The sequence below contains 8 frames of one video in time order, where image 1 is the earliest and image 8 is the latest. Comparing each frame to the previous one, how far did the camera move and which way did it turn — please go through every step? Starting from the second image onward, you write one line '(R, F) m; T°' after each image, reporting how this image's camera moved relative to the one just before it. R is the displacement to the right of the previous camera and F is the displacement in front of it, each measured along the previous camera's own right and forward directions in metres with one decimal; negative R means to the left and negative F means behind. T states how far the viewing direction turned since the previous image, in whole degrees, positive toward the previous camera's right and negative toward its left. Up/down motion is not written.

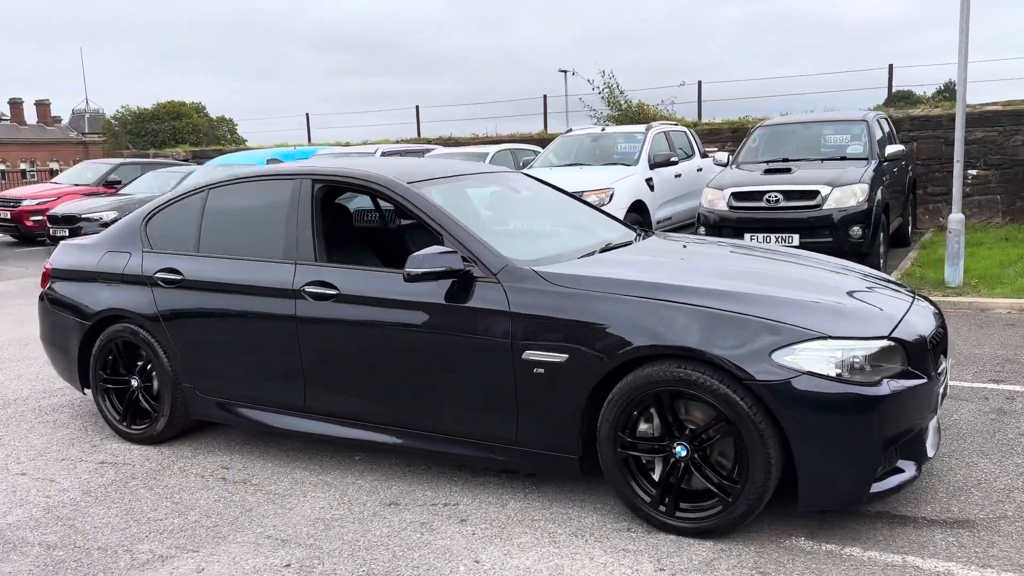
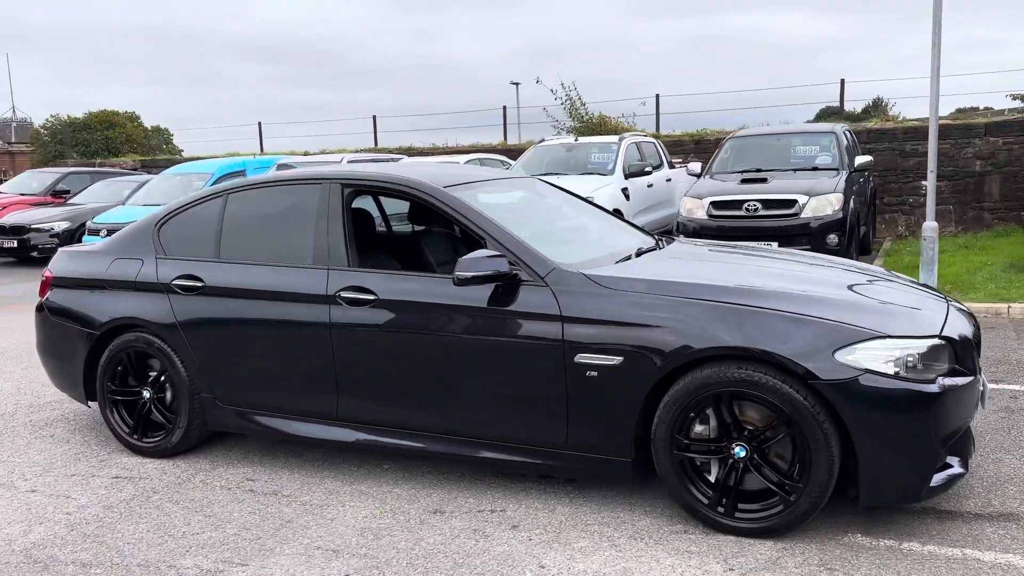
(-0.4, 0.0) m; +4°
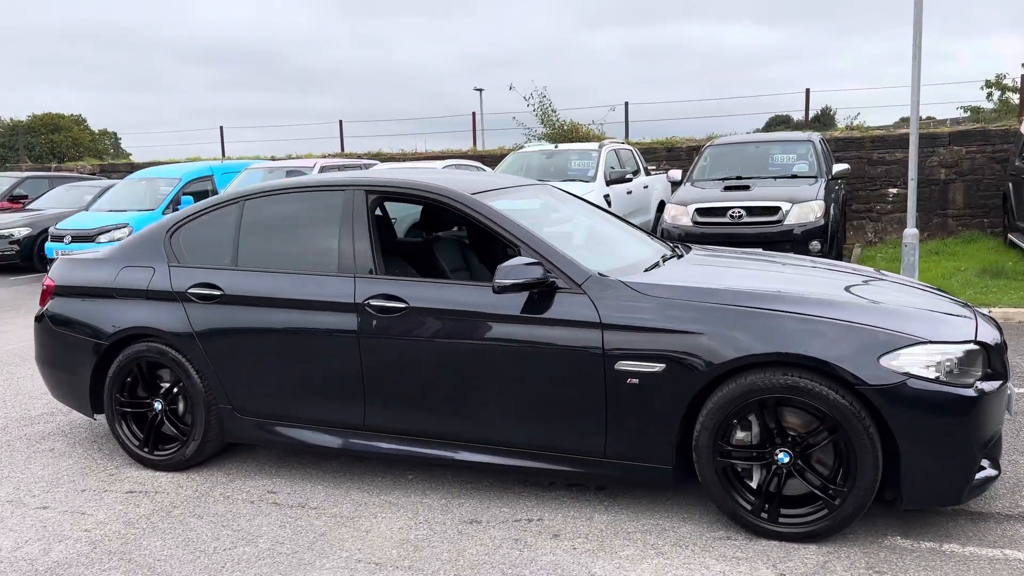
(-0.3, 0.0) m; +3°
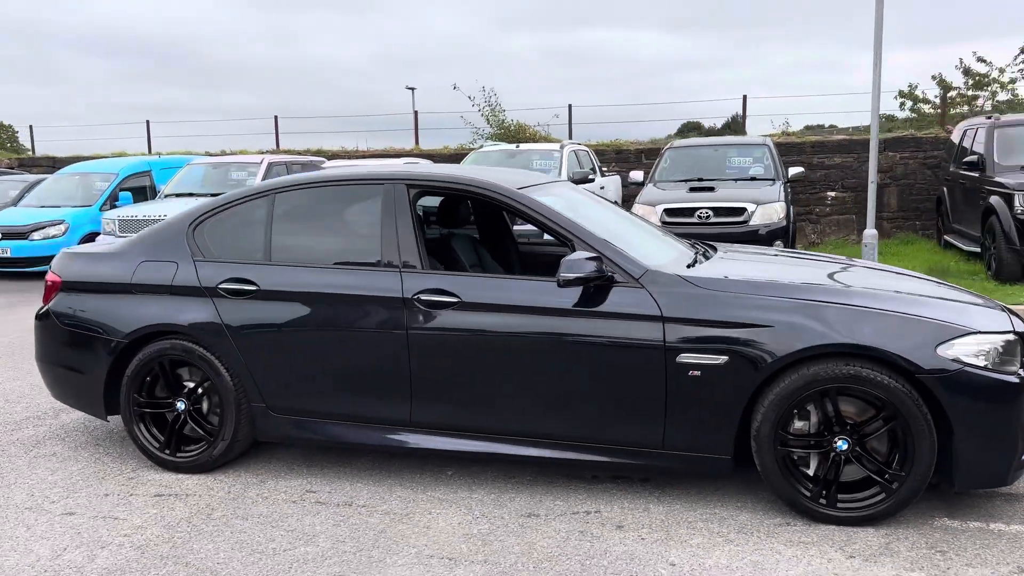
(-0.6, 0.0) m; +6°
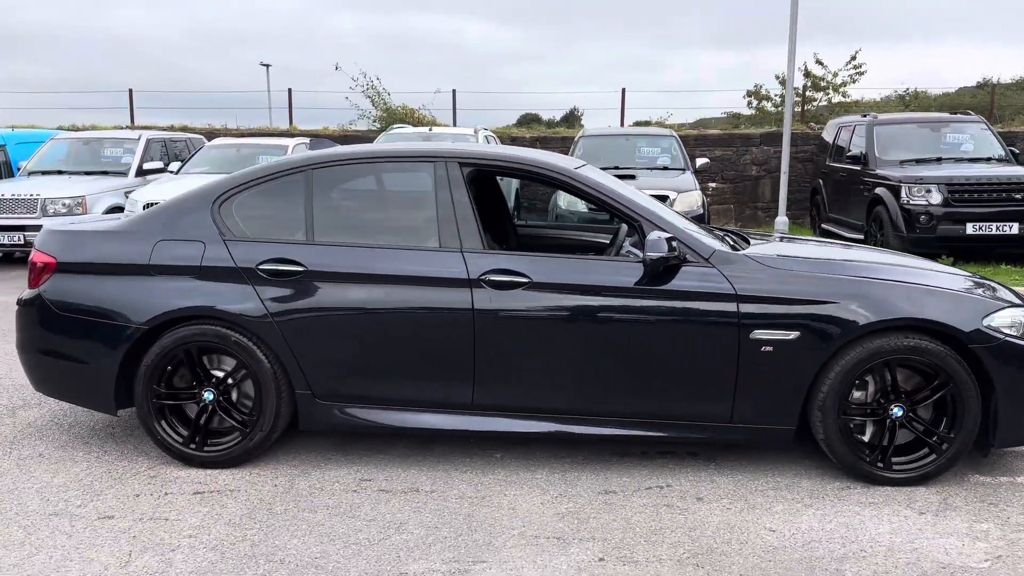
(-1.0, +0.1) m; +11°
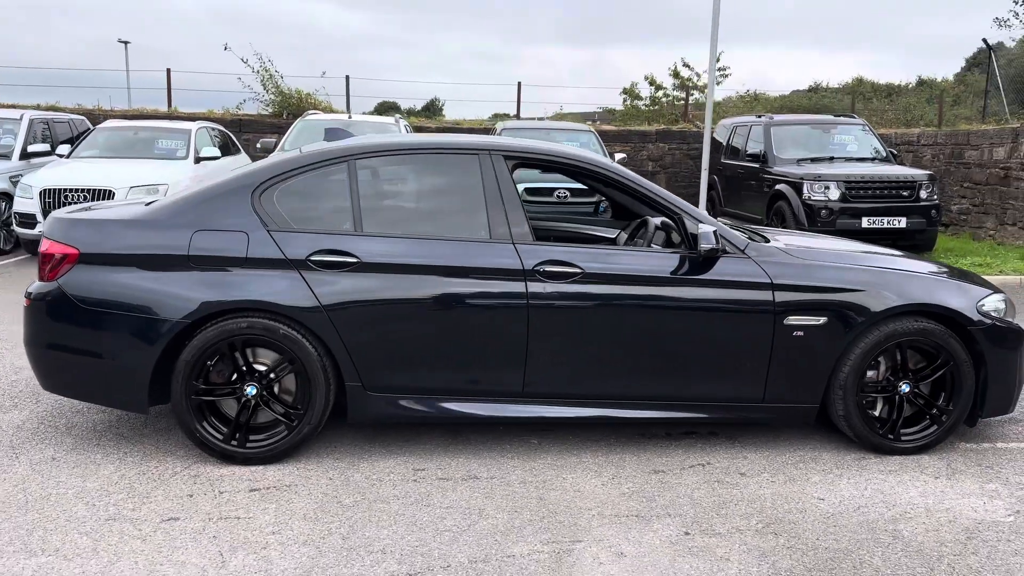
(-0.8, 0.0) m; +10°
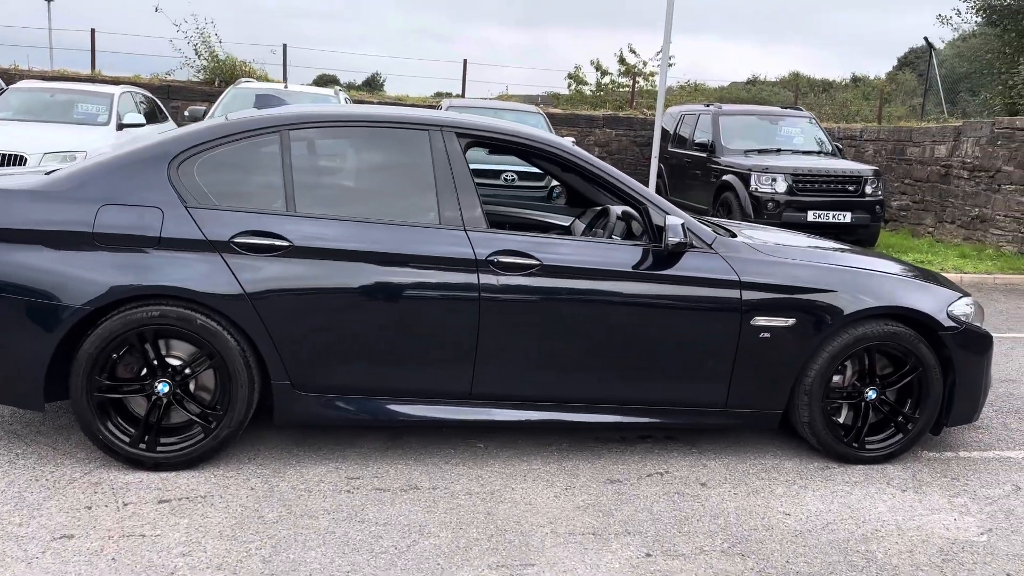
(0.0, +0.3) m; +4°
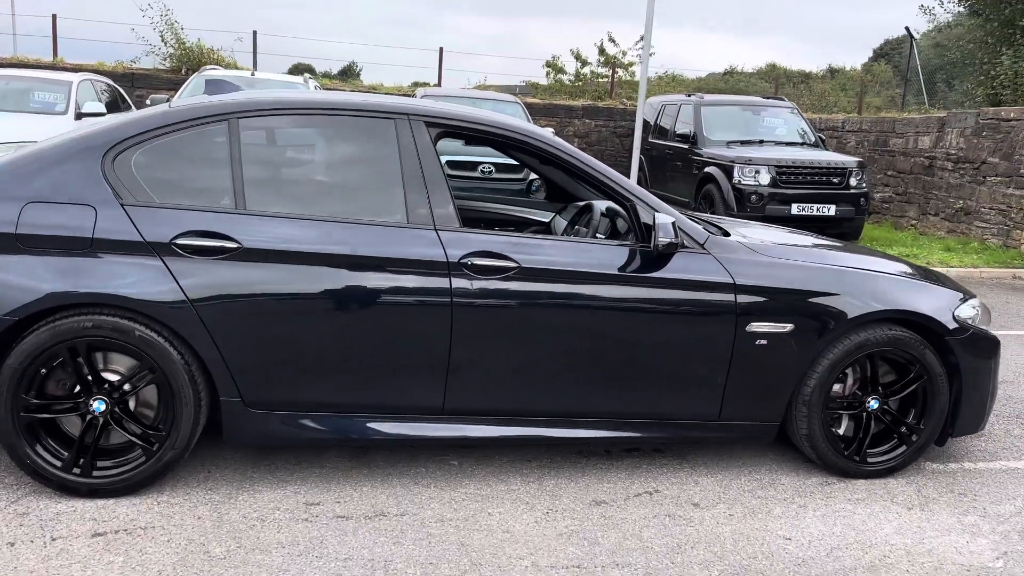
(0.0, +0.3) m; +1°
